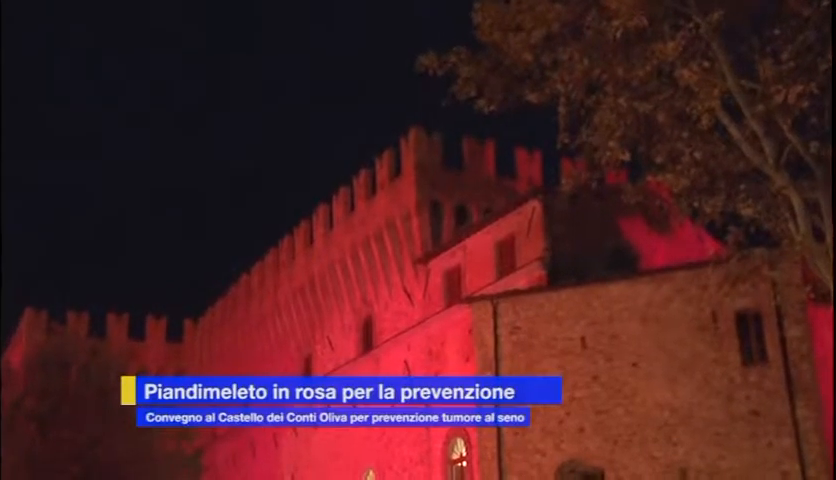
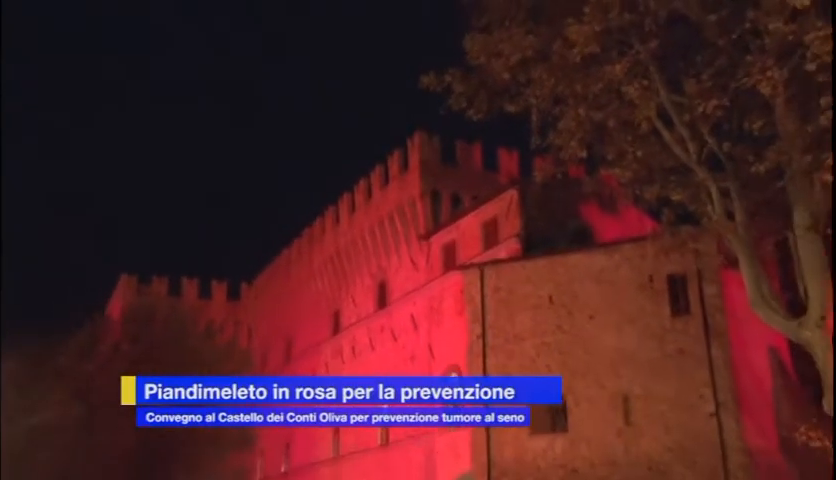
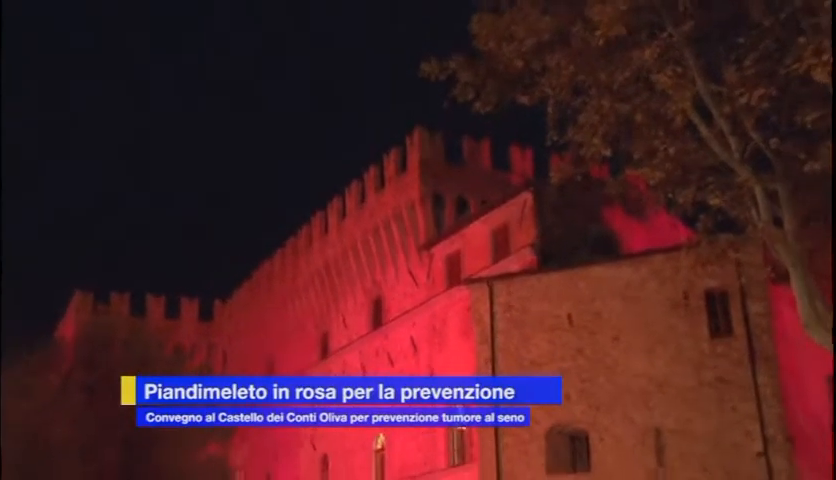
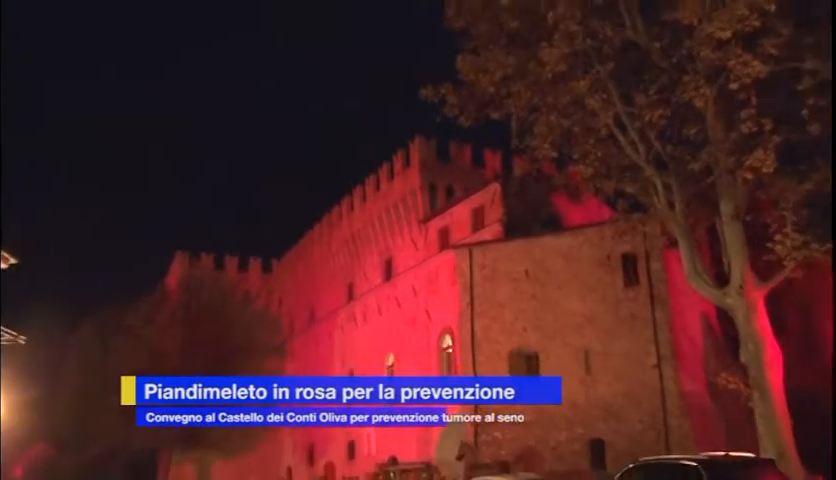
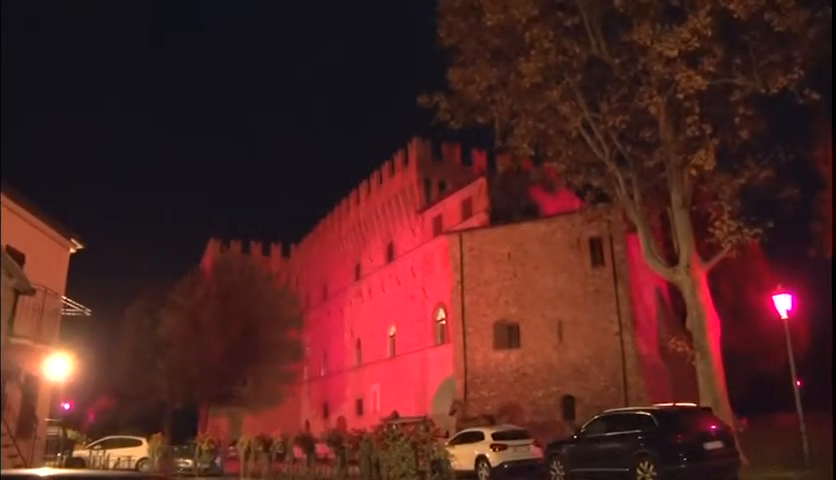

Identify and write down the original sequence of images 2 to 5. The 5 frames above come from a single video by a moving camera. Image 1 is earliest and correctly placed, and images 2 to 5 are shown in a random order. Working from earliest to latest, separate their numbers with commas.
3, 2, 4, 5
